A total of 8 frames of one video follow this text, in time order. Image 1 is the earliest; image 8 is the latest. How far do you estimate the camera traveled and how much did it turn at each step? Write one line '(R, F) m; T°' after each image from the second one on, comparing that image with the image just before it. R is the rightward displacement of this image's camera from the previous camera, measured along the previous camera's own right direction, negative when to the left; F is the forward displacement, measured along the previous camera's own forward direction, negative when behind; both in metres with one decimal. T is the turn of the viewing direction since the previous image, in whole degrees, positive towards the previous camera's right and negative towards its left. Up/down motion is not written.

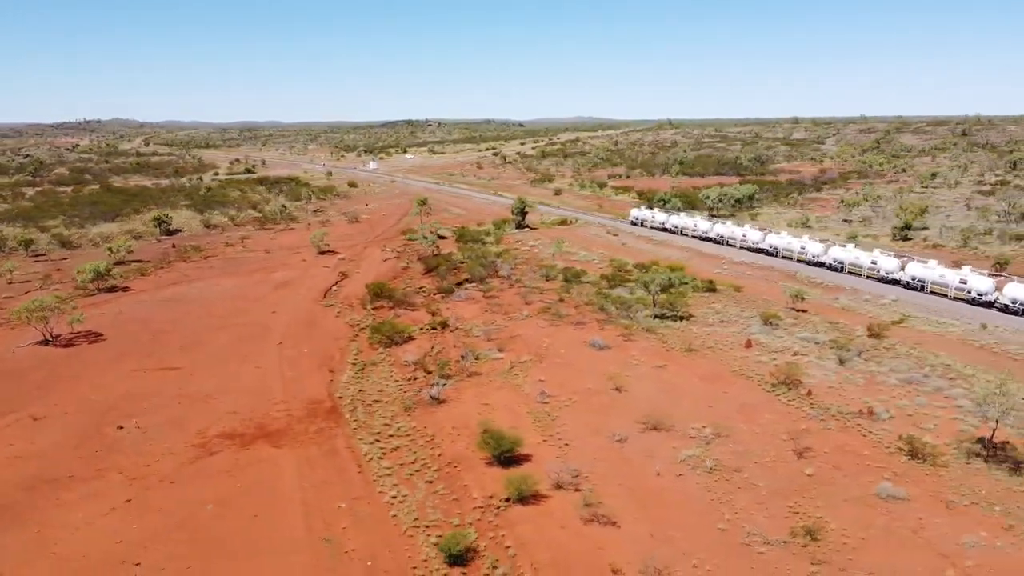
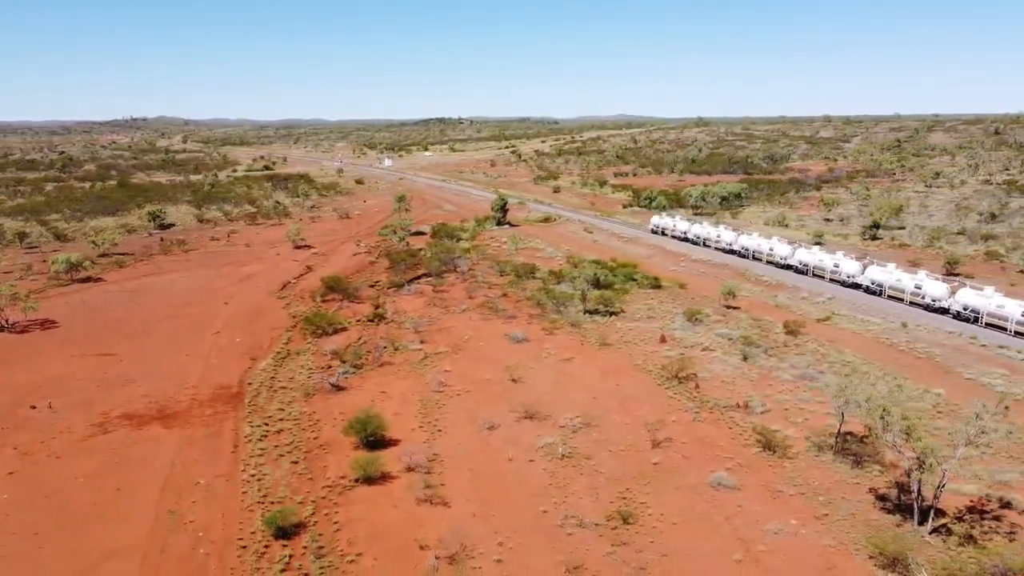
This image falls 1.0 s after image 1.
(+4.1, -0.7) m; -3°
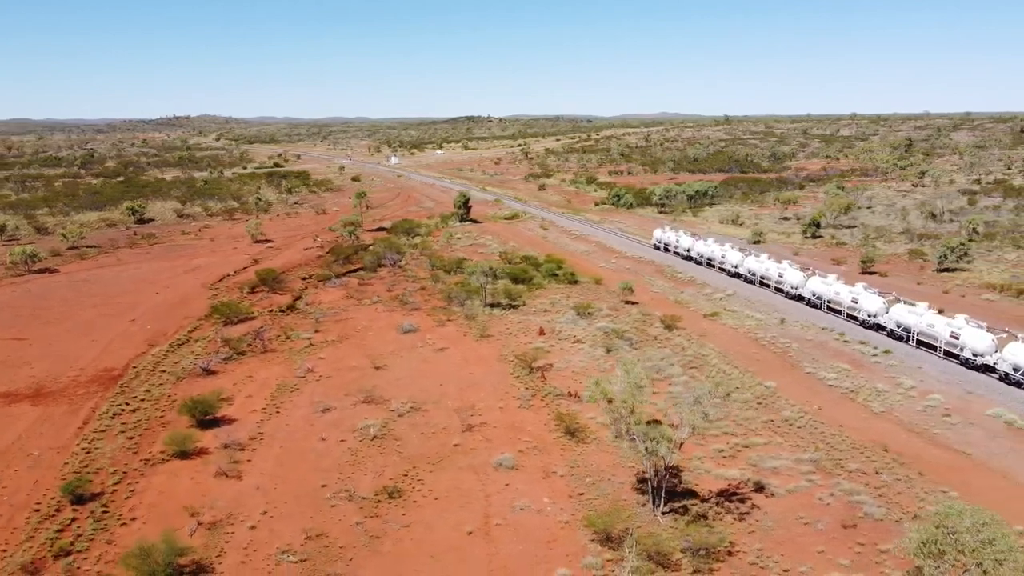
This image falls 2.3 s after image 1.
(+5.4, -0.9) m; -3°
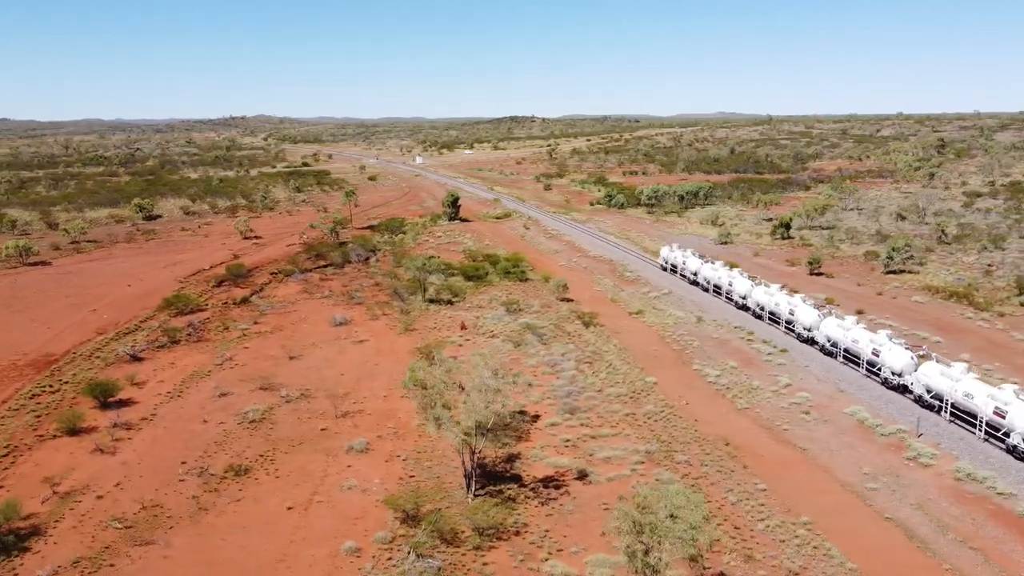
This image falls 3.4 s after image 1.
(+4.6, -0.8) m; -4°
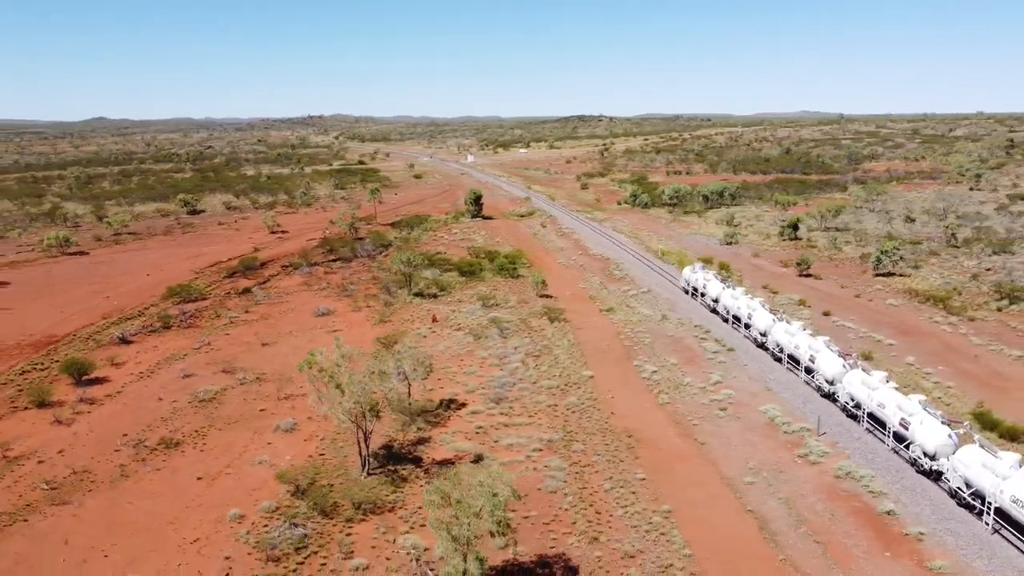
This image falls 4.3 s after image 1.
(+3.8, -0.7) m; -5°
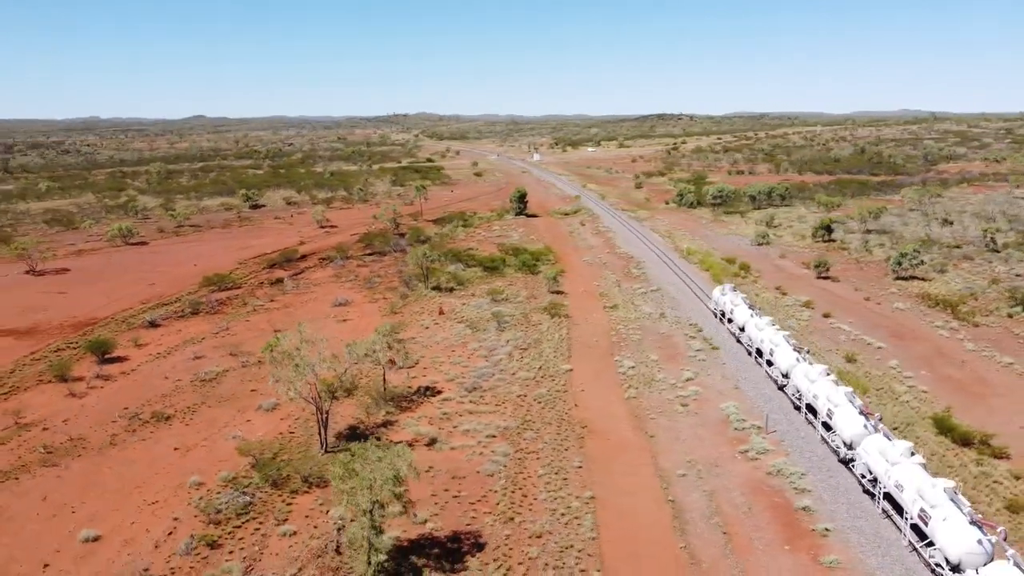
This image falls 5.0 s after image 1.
(+2.9, -0.7) m; -6°
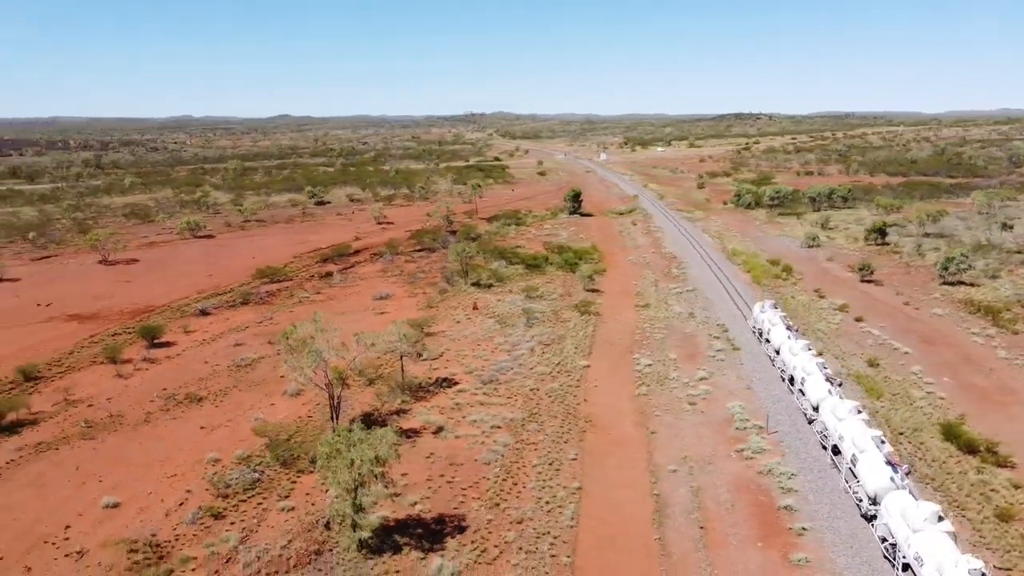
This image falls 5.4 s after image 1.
(+1.6, -0.5) m; -5°
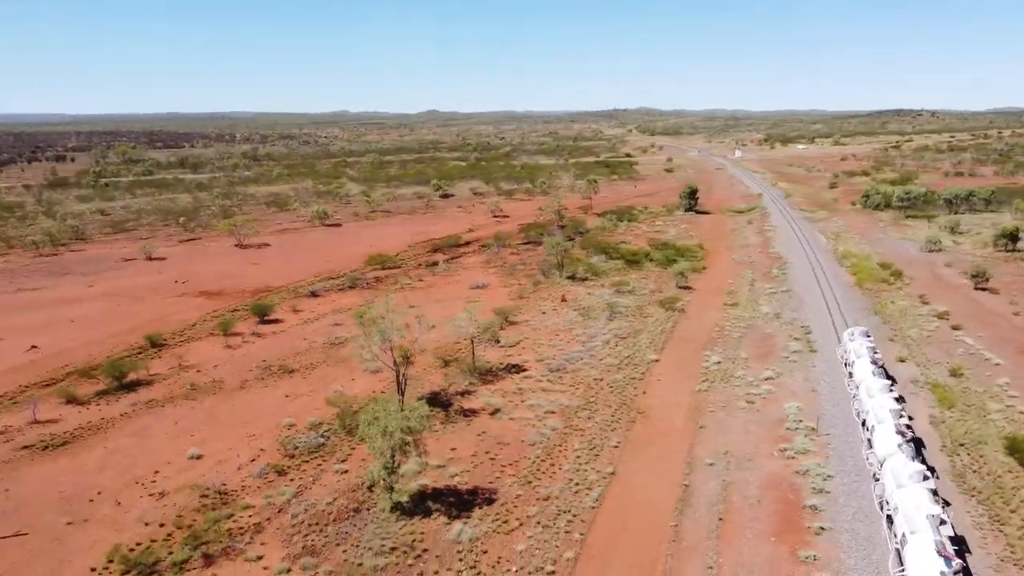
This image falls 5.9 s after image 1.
(+2.0, -0.7) m; -10°
